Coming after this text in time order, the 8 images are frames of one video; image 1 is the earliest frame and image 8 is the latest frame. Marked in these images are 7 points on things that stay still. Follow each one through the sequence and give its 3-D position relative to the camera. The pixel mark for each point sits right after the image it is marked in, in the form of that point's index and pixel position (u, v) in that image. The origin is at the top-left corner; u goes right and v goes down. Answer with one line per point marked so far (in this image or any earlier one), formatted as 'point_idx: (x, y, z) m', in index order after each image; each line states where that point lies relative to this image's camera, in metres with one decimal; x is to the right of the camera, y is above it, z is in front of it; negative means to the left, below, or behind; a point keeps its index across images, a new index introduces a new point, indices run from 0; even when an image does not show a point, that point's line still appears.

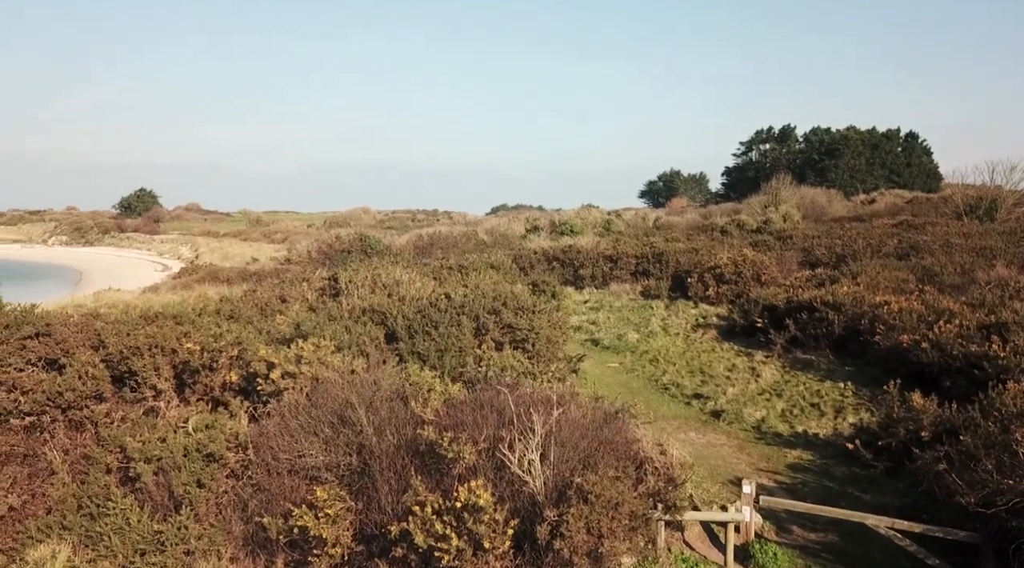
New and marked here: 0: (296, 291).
0: (-3.9, -0.1, +16.4) m
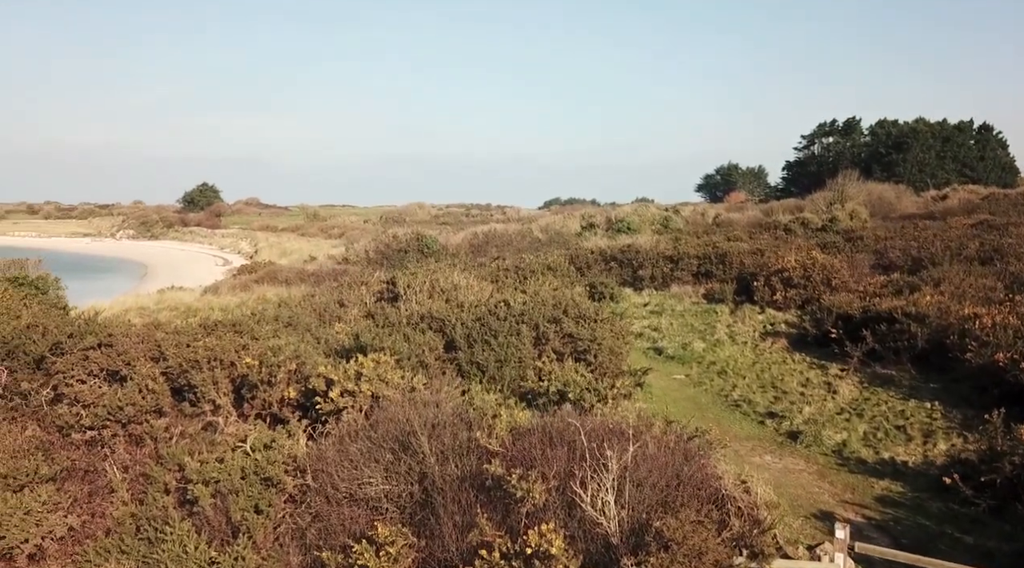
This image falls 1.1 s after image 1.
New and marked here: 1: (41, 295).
0: (-2.8, -0.2, +16.3) m
1: (-9.7, -0.2, +18.9) m
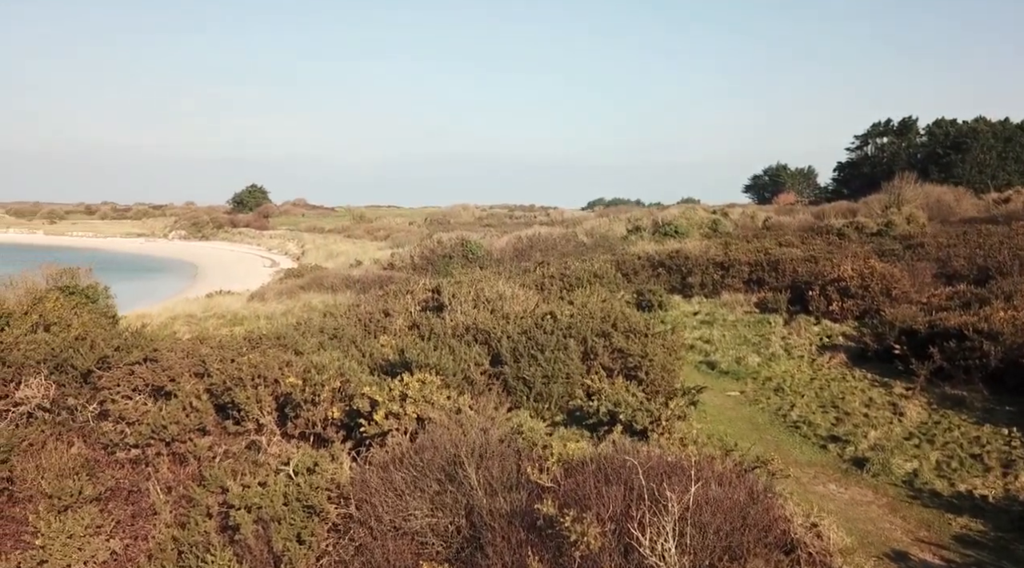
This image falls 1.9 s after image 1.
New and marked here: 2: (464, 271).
0: (-2.0, -0.3, +16.1) m
1: (-8.8, -0.4, +19.1) m
2: (-1.1, +0.3, +20.0) m
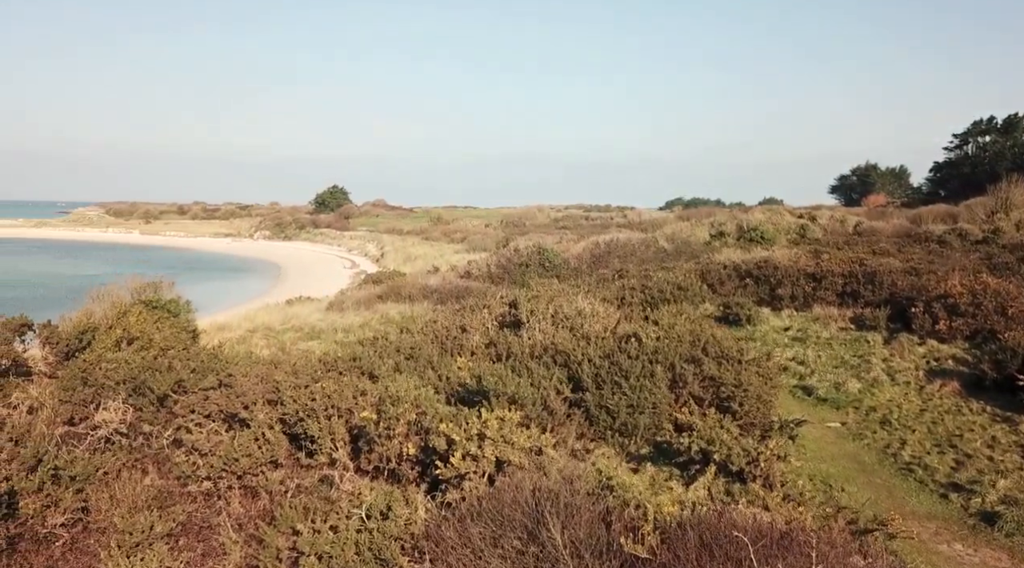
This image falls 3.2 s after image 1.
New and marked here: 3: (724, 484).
0: (-0.7, -0.6, +15.7) m
1: (-7.1, -0.7, +19.2) m
2: (+0.6, 0.0, +19.5) m
3: (+1.9, -1.7, +8.0) m
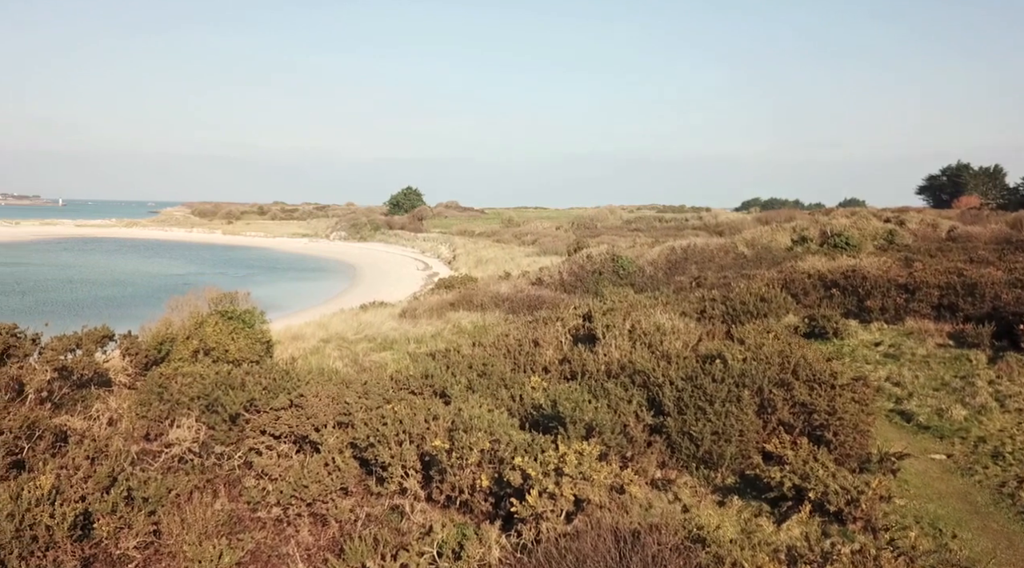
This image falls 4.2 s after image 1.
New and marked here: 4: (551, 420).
0: (+0.6, -0.8, +15.3) m
1: (-5.6, -0.9, +19.3) m
2: (+2.2, -0.2, +18.9) m
3: (+2.5, -1.9, +7.4) m
4: (+0.4, -1.4, +9.7) m
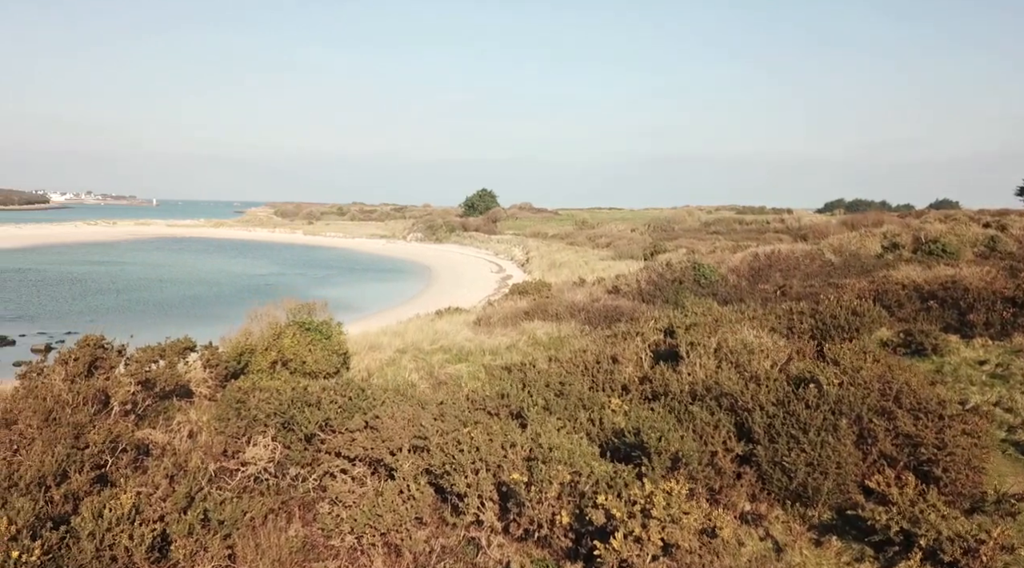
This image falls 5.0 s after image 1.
0: (+1.9, -1.0, +14.8) m
1: (-3.9, -1.2, +19.3) m
2: (+3.7, -0.4, +18.3) m
3: (+3.1, -2.1, +6.8) m
4: (+1.2, -1.7, +9.3) m
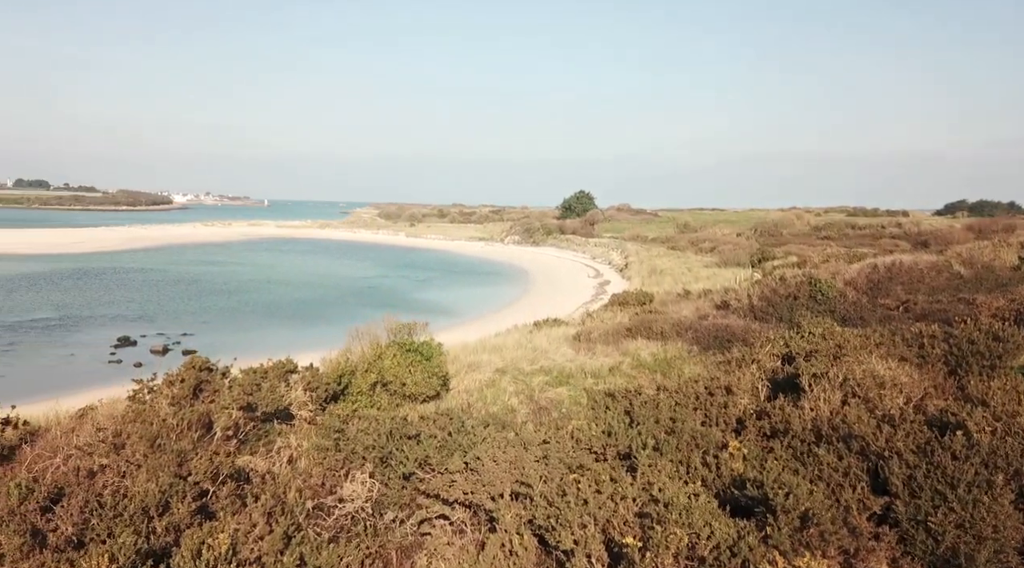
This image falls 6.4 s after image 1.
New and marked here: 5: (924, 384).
0: (+3.5, -1.4, +13.9) m
1: (-1.8, -1.6, +19.0) m
2: (+5.7, -0.8, +17.1) m
3: (+3.8, -2.5, +5.7) m
4: (+2.2, -2.0, +8.5) m
5: (+5.2, -1.2, +11.5) m
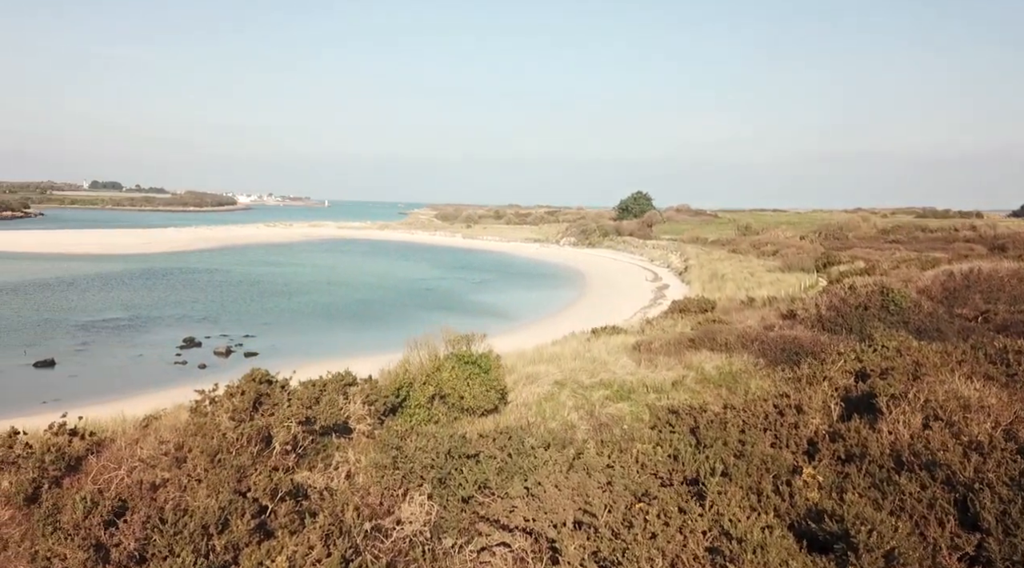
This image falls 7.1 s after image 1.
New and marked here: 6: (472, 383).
0: (+4.4, -1.6, +13.3) m
1: (-0.6, -1.8, +18.7) m
2: (+6.8, -1.0, +16.4) m
3: (+4.2, -2.6, +5.1) m
4: (+2.8, -2.2, +8.0) m
5: (+5.9, -1.4, +10.9) m
6: (-0.8, -1.9, +17.8) m
